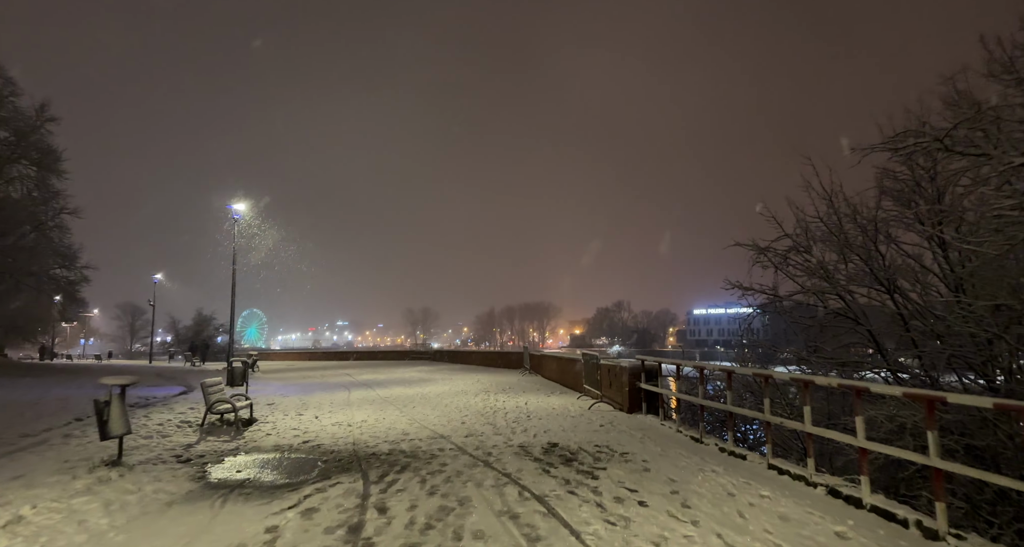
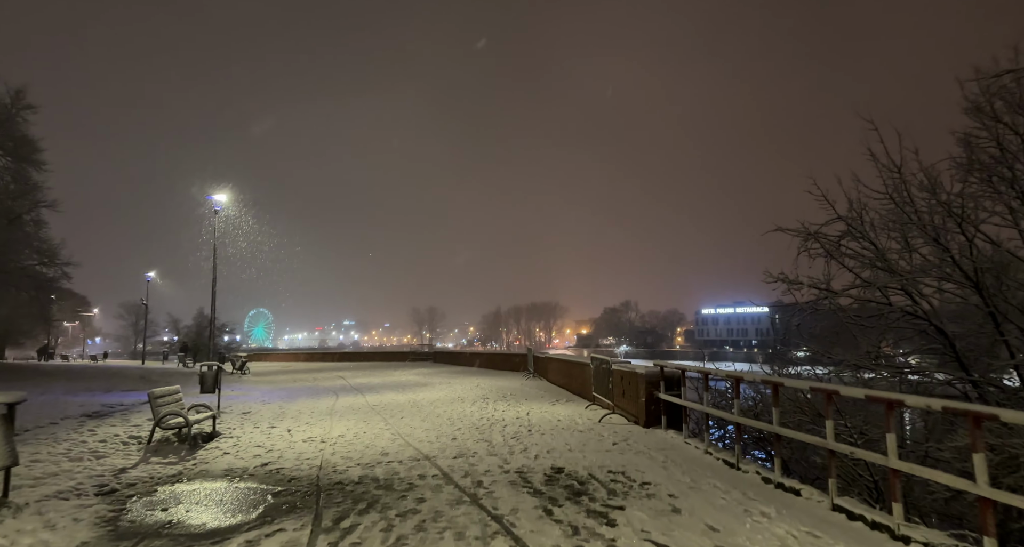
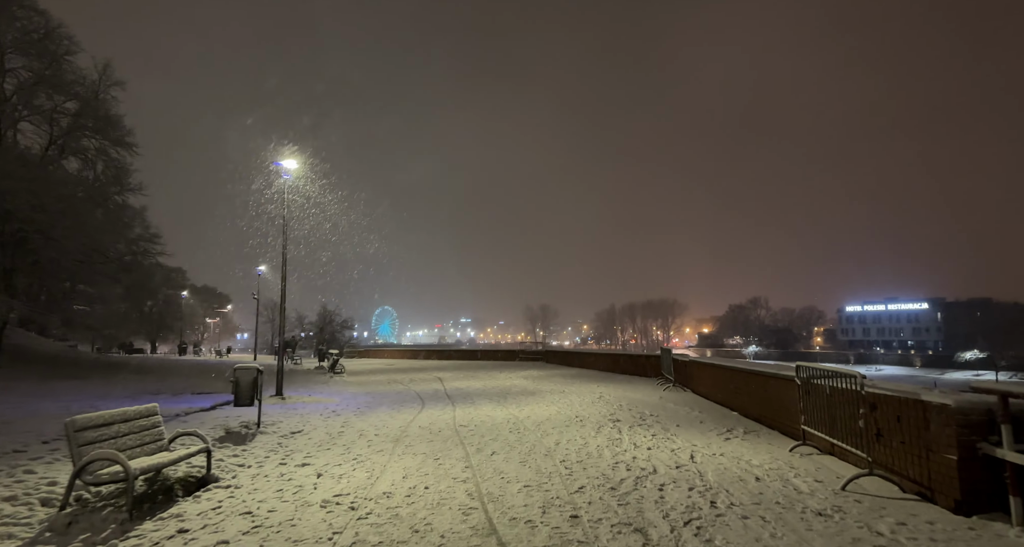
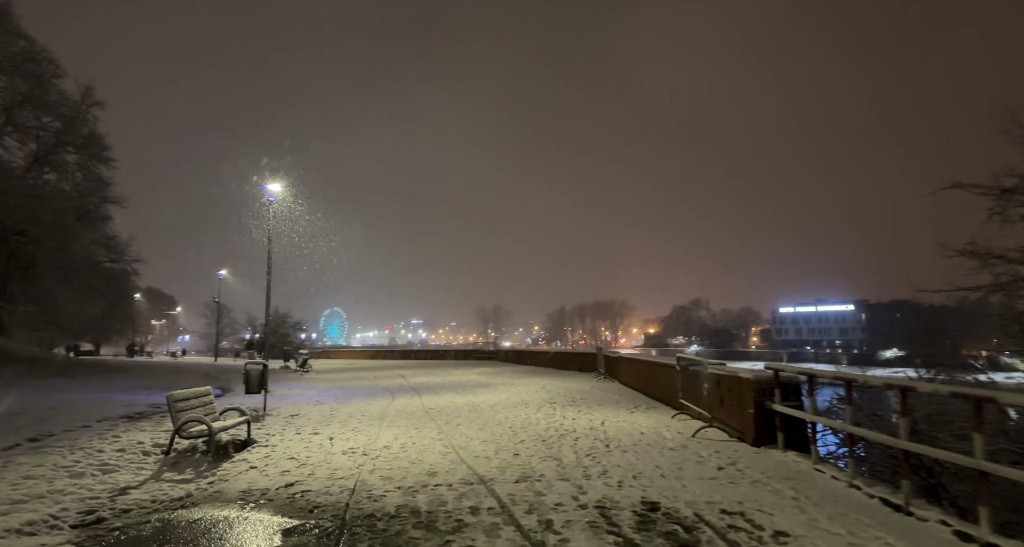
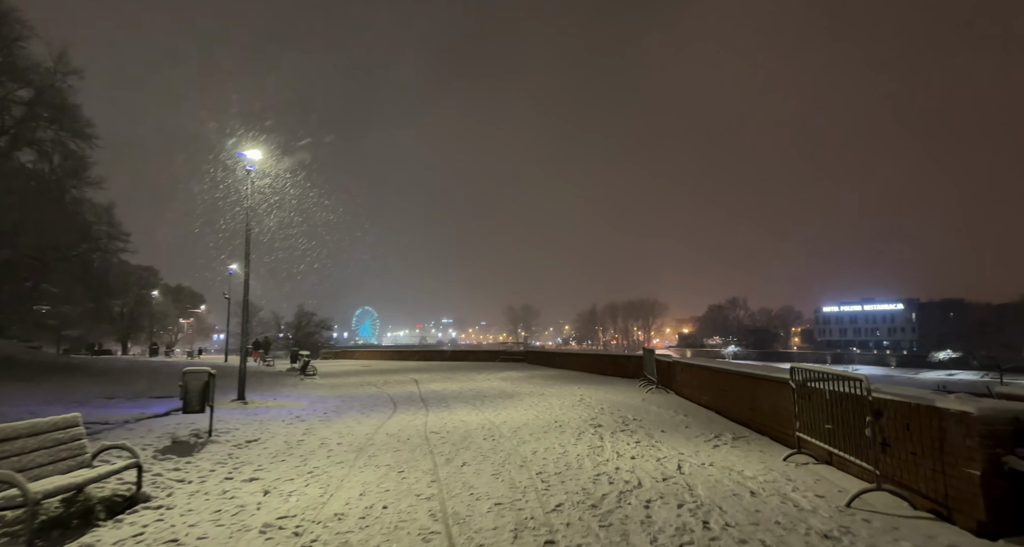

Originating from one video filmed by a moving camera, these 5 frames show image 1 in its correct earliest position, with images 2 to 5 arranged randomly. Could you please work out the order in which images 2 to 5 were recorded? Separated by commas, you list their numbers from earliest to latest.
2, 4, 3, 5
